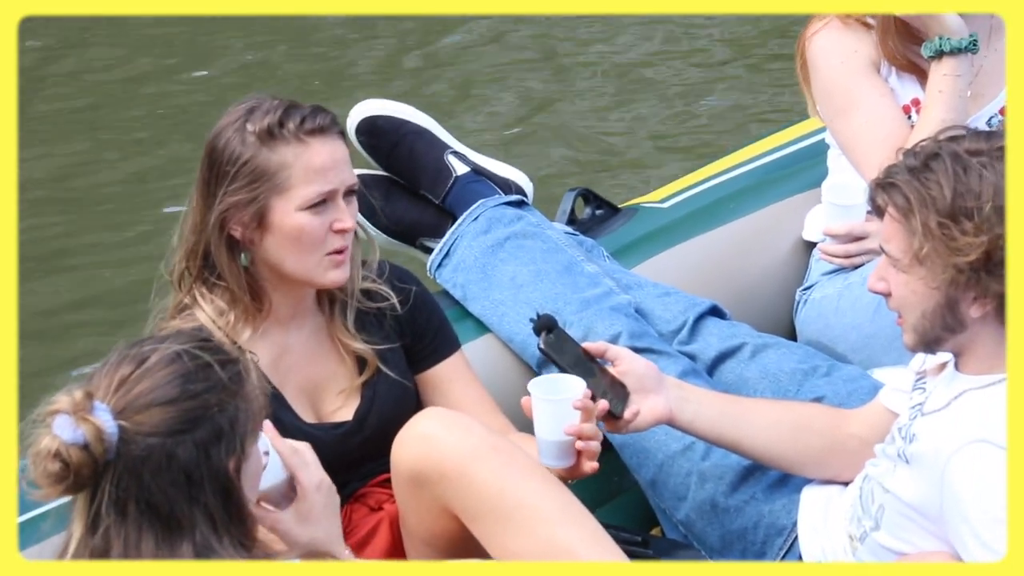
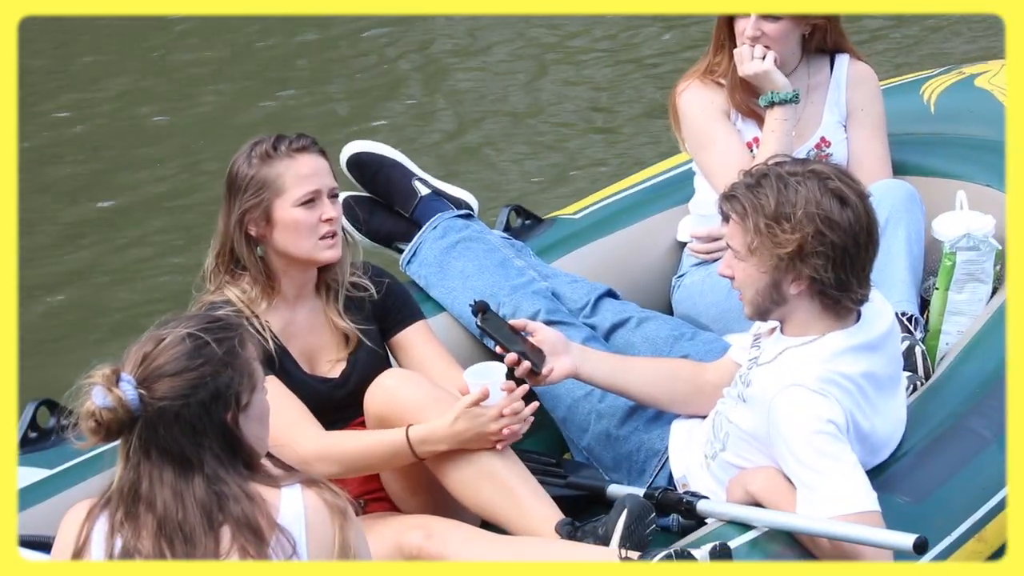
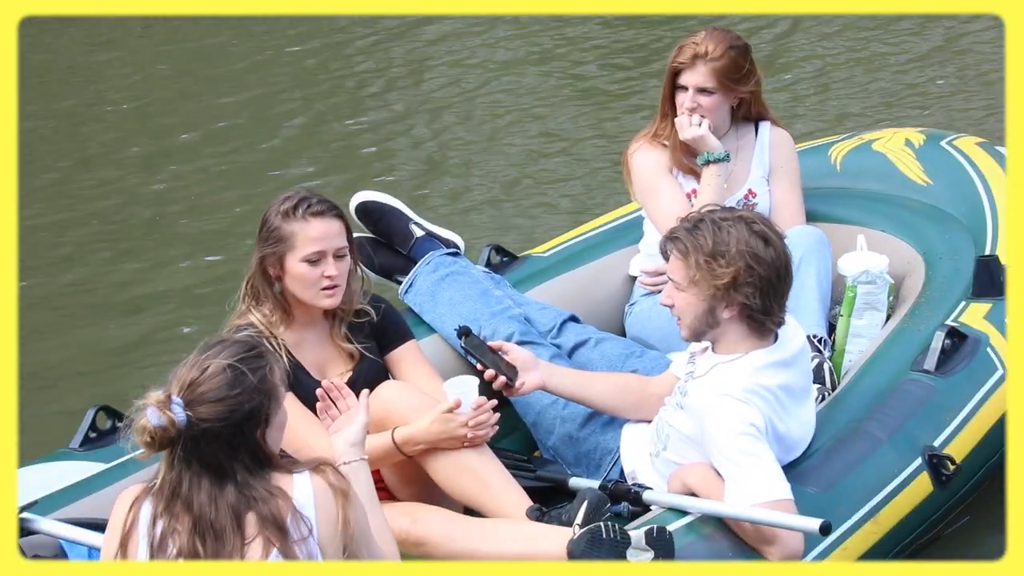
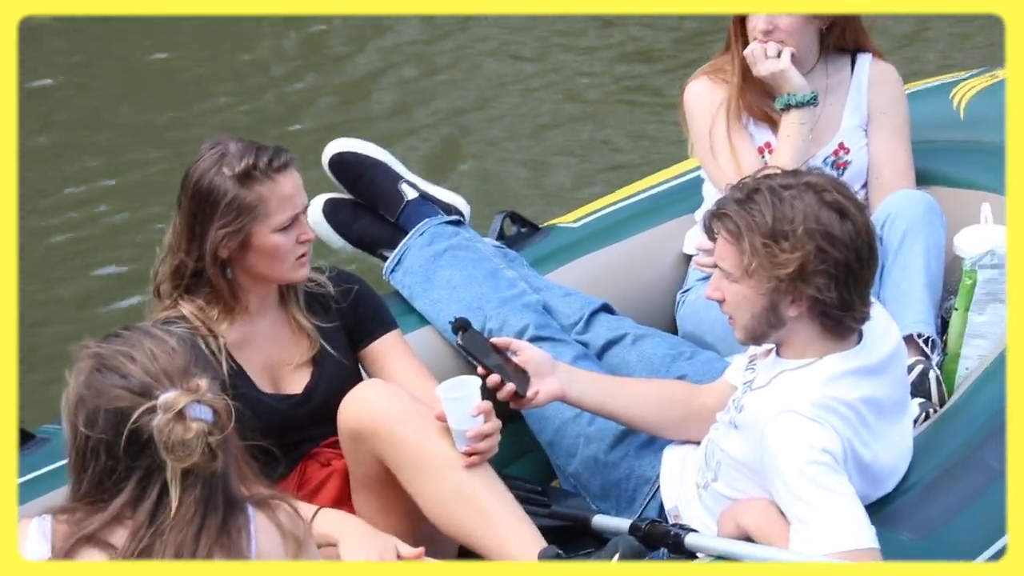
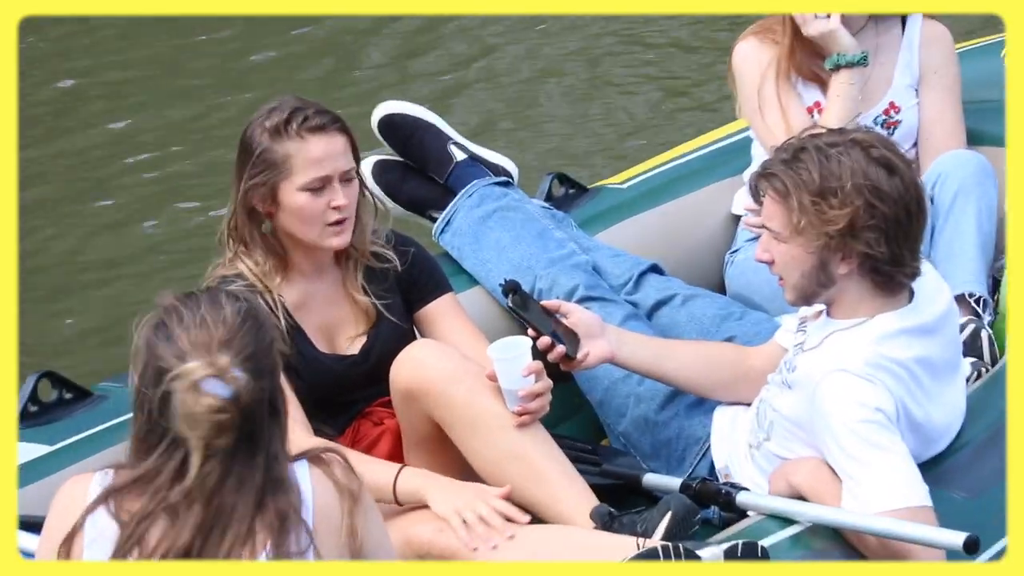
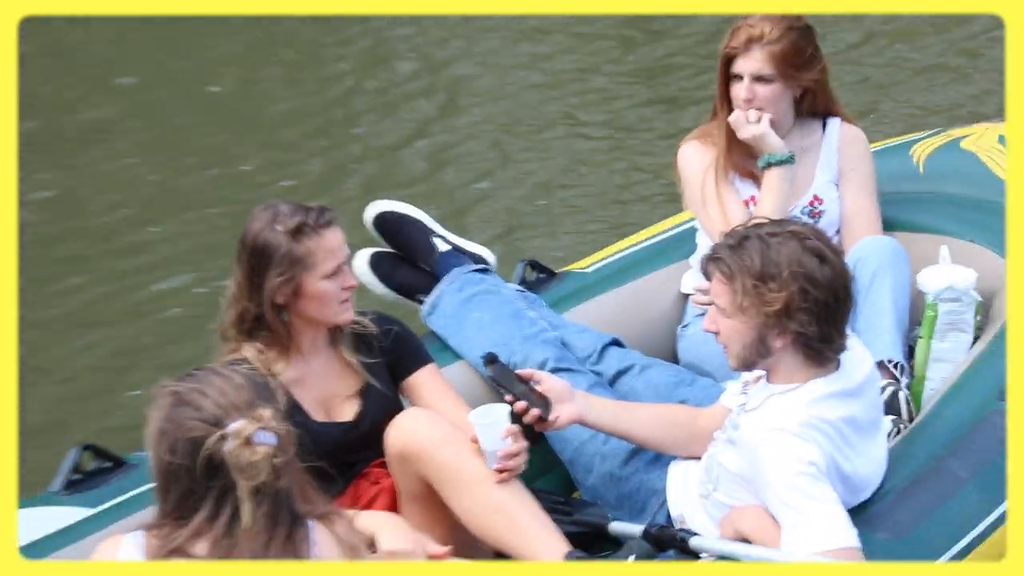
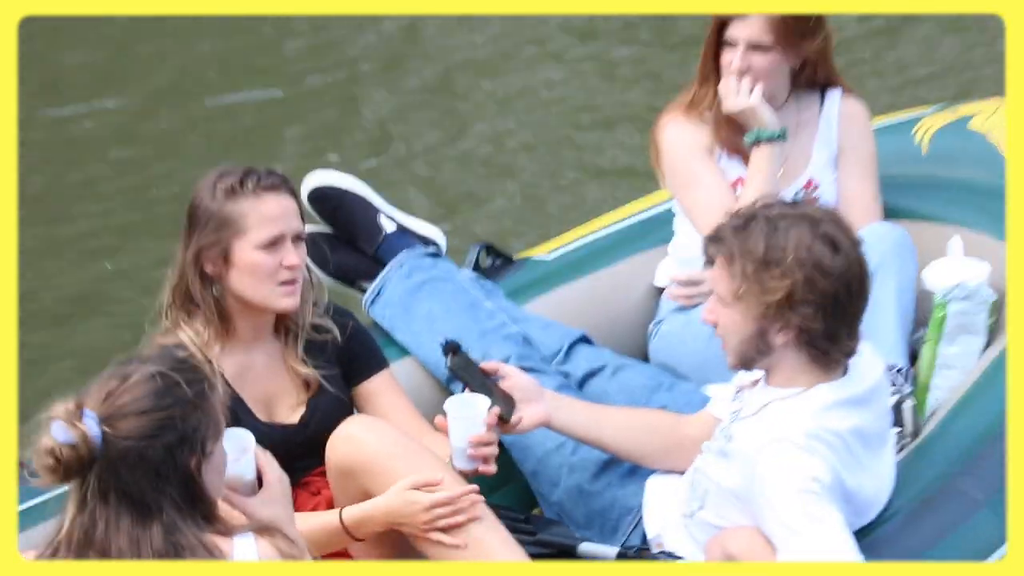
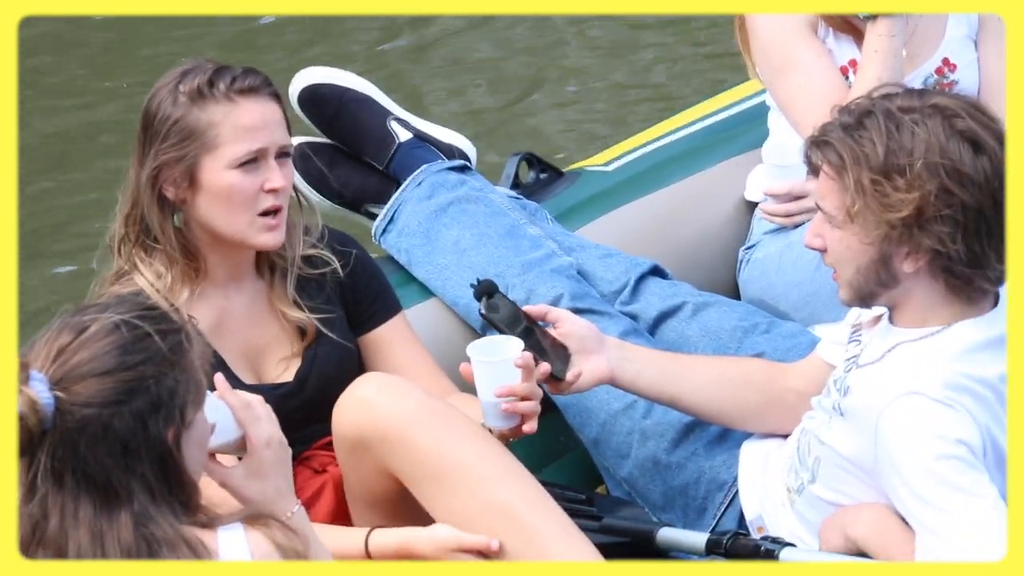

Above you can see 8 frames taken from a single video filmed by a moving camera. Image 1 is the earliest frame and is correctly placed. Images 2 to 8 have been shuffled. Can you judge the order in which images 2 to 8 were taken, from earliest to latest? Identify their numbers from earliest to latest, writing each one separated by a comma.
8, 7, 2, 3, 5, 4, 6
